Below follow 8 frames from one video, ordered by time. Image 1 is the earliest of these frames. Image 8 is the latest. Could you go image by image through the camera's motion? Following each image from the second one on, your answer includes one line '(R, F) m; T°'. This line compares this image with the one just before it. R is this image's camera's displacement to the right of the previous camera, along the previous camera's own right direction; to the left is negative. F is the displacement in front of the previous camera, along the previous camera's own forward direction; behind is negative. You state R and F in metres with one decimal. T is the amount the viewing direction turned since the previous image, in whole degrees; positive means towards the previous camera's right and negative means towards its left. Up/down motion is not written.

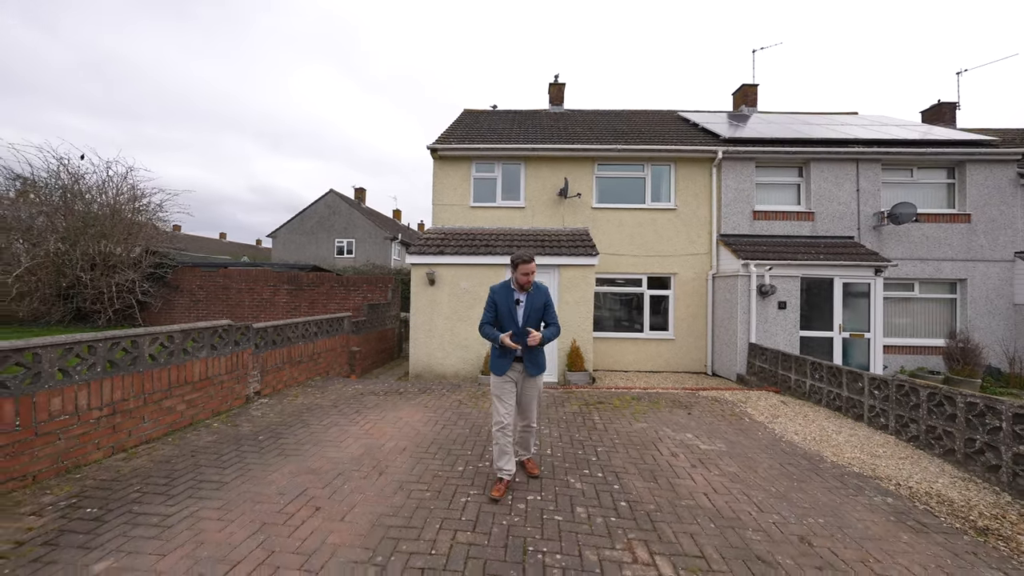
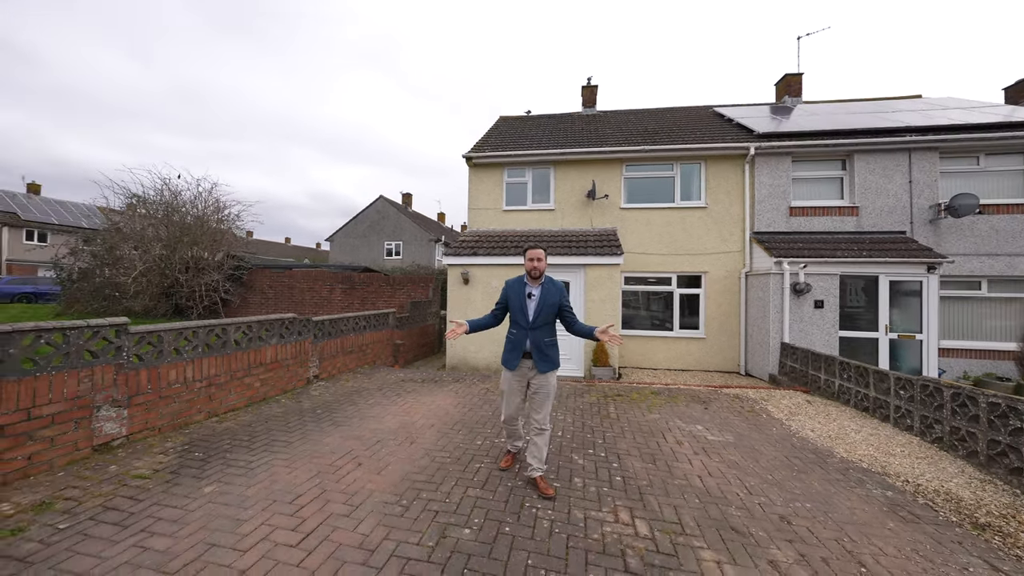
(+0.3, -0.4) m; -7°
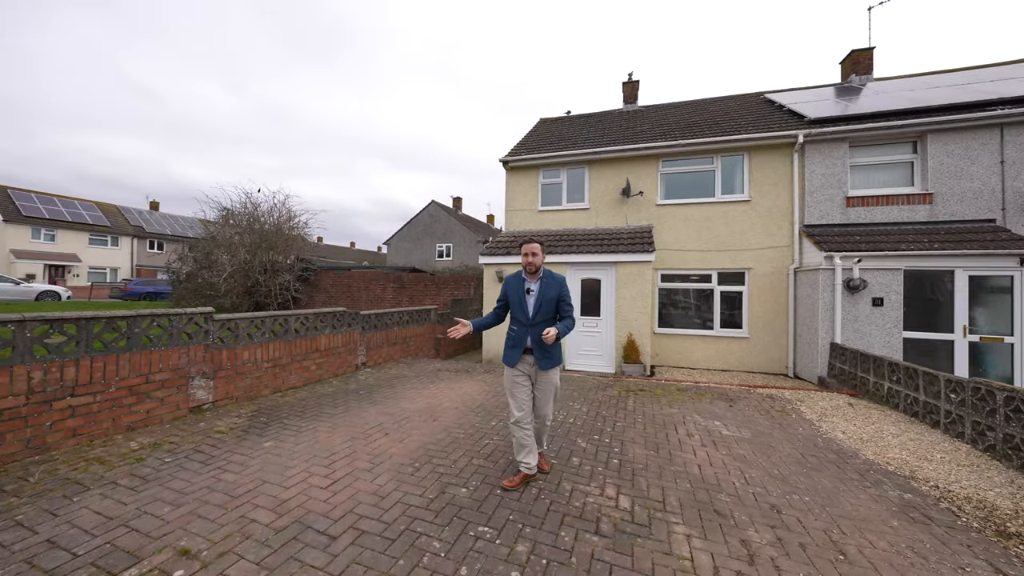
(+0.5, -0.3) m; -8°
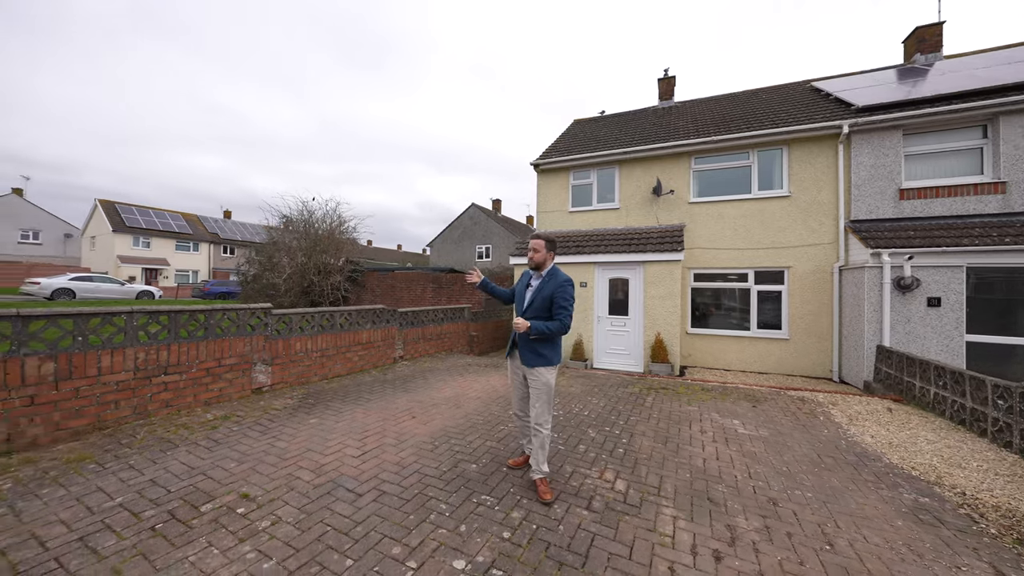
(+0.3, -0.3) m; -7°
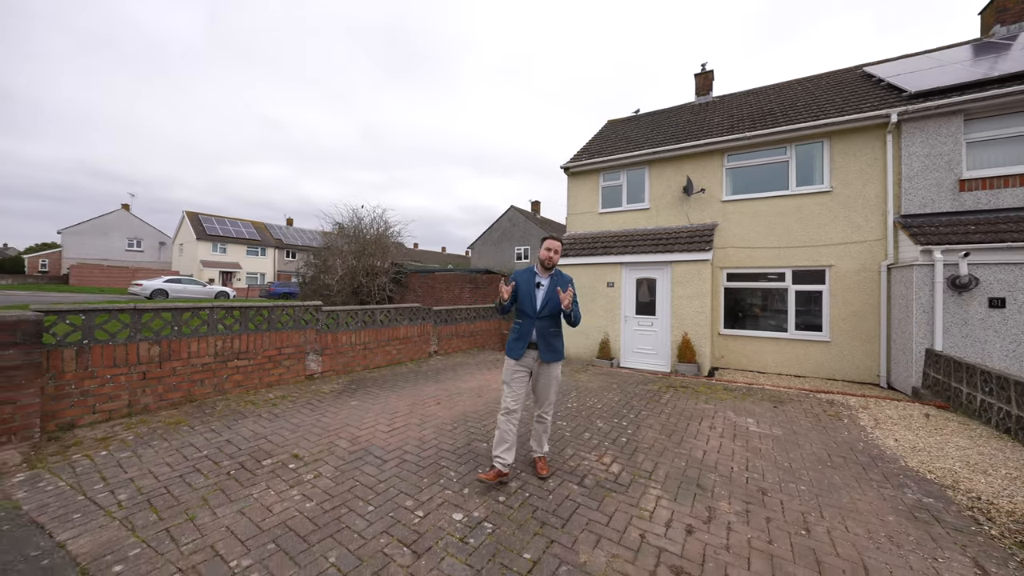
(+0.4, -0.4) m; -7°
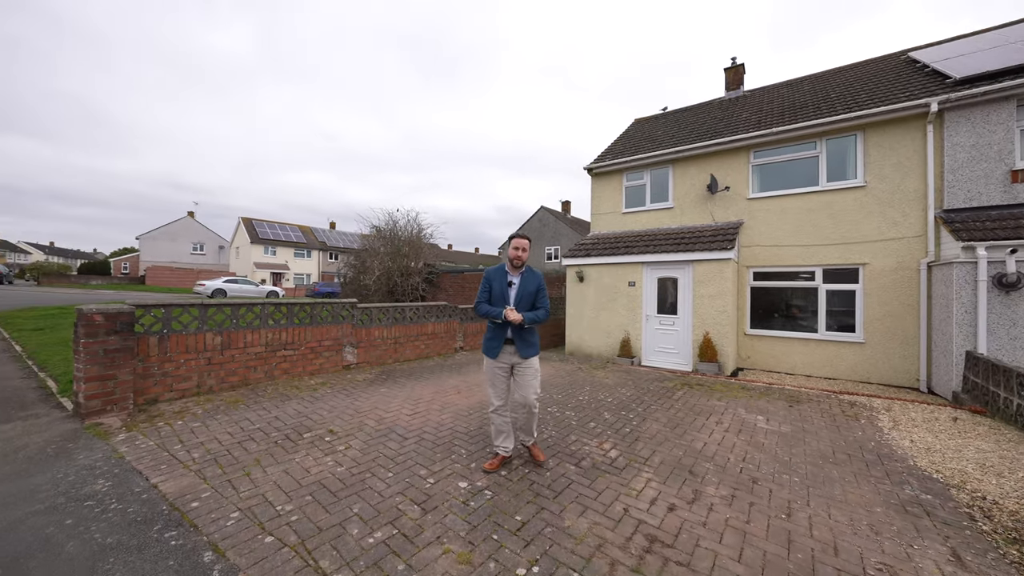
(+0.3, -0.3) m; -5°
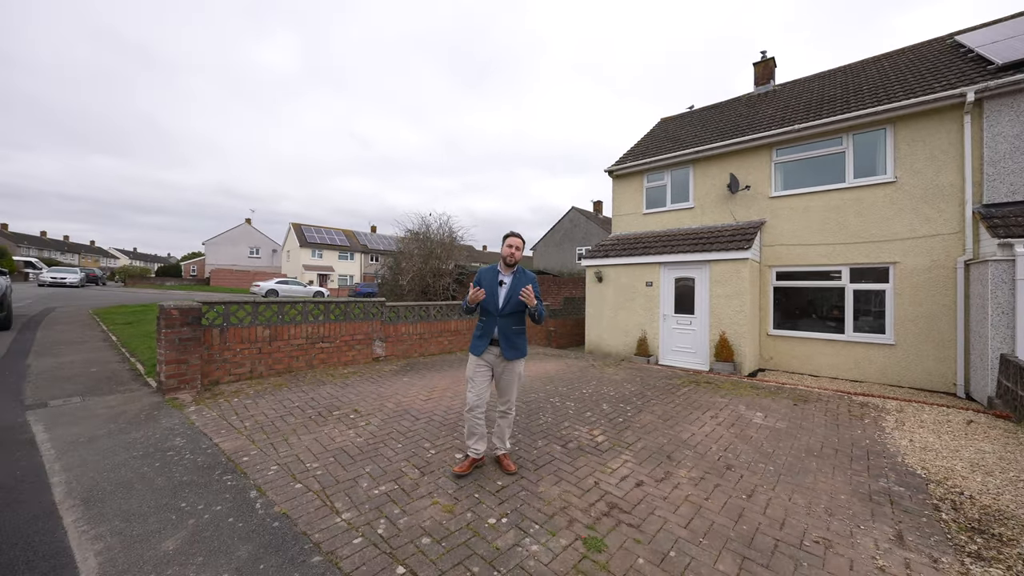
(+0.4, -0.4) m; -6°
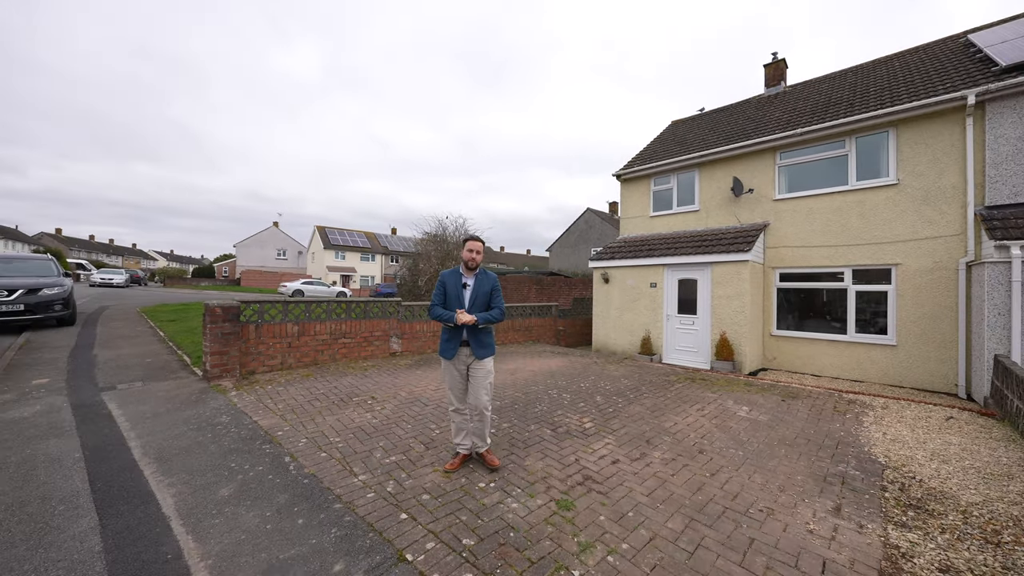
(+0.3, -0.5) m; -3°
